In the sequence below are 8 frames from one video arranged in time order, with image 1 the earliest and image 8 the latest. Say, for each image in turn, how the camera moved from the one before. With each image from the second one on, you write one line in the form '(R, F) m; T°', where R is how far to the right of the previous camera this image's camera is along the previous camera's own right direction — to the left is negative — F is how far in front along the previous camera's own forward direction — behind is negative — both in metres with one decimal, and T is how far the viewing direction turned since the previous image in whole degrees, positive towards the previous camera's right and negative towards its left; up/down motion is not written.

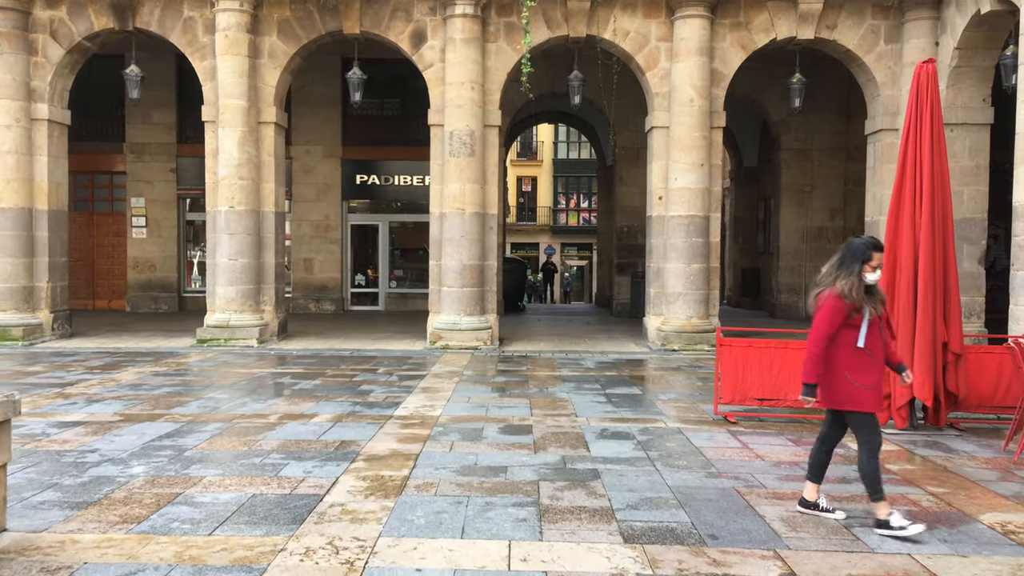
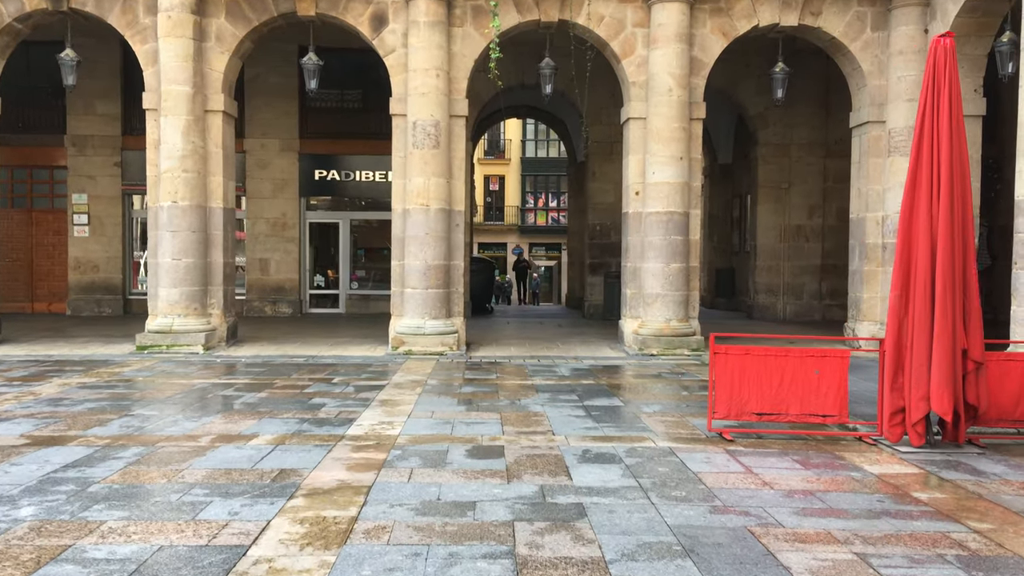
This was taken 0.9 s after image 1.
(0.0, +0.8) m; +2°
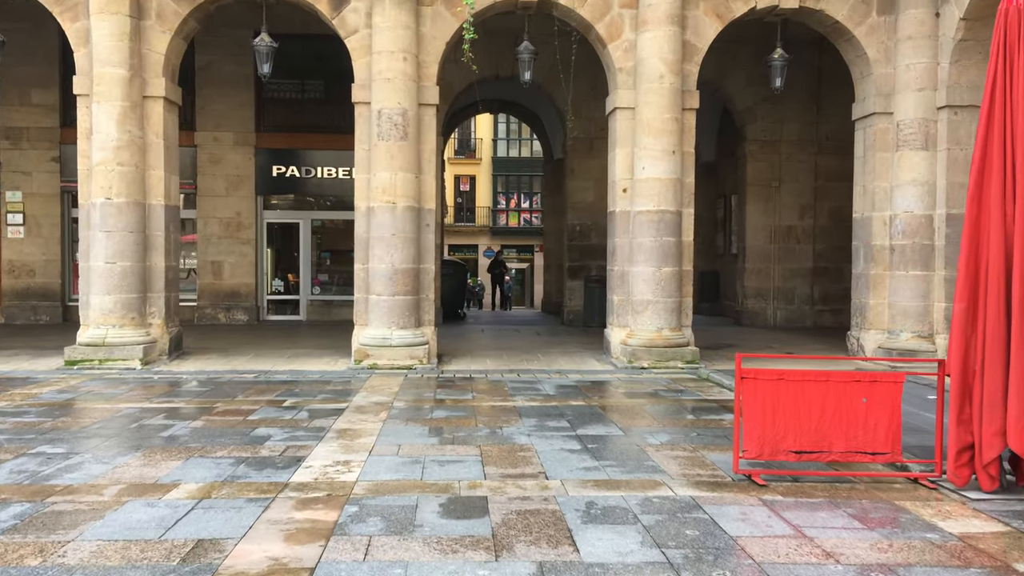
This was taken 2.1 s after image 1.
(-0.1, +1.1) m; +2°
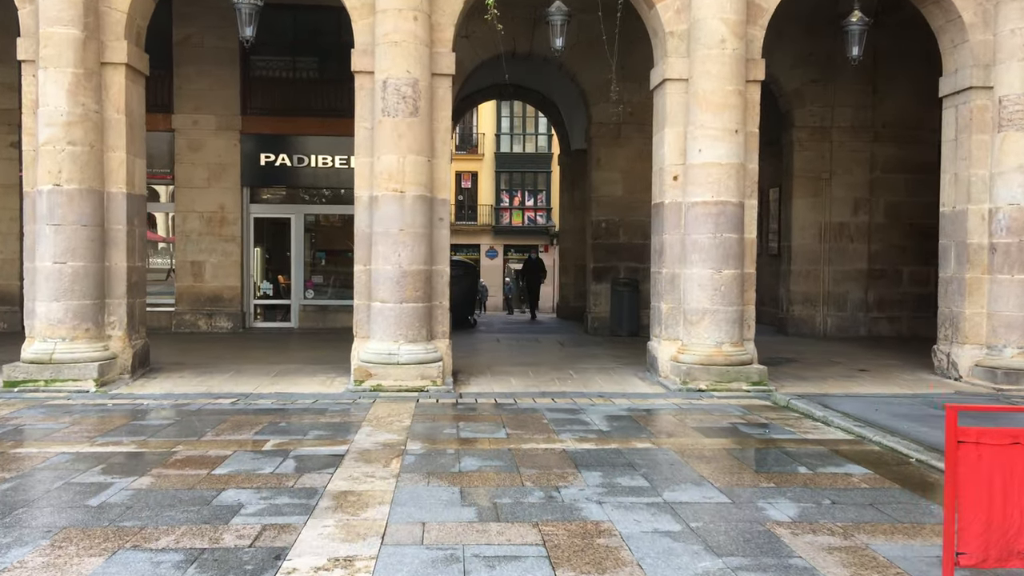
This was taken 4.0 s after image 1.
(-0.4, +1.8) m; 0°
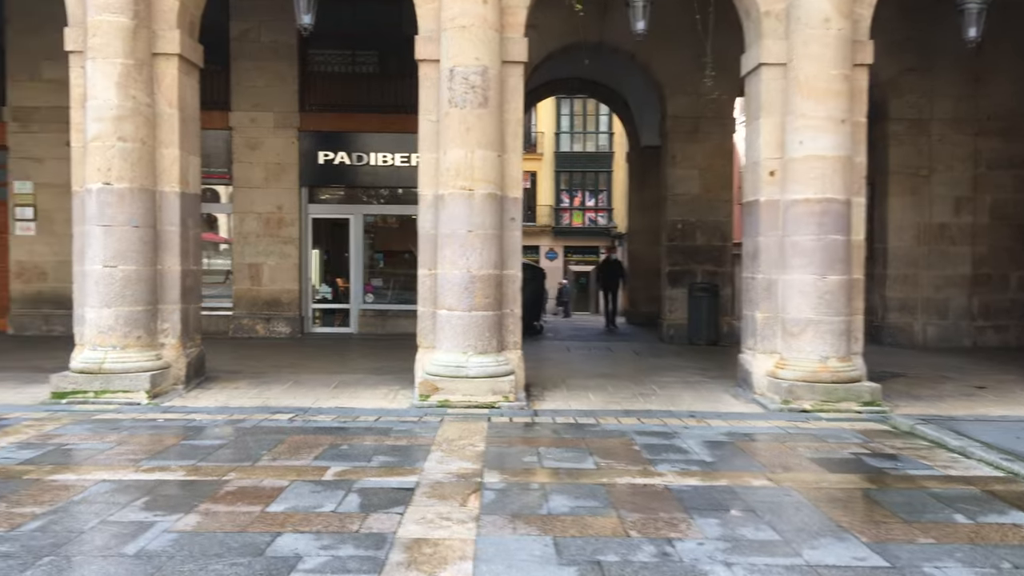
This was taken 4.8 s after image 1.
(-0.2, +0.8) m; -4°
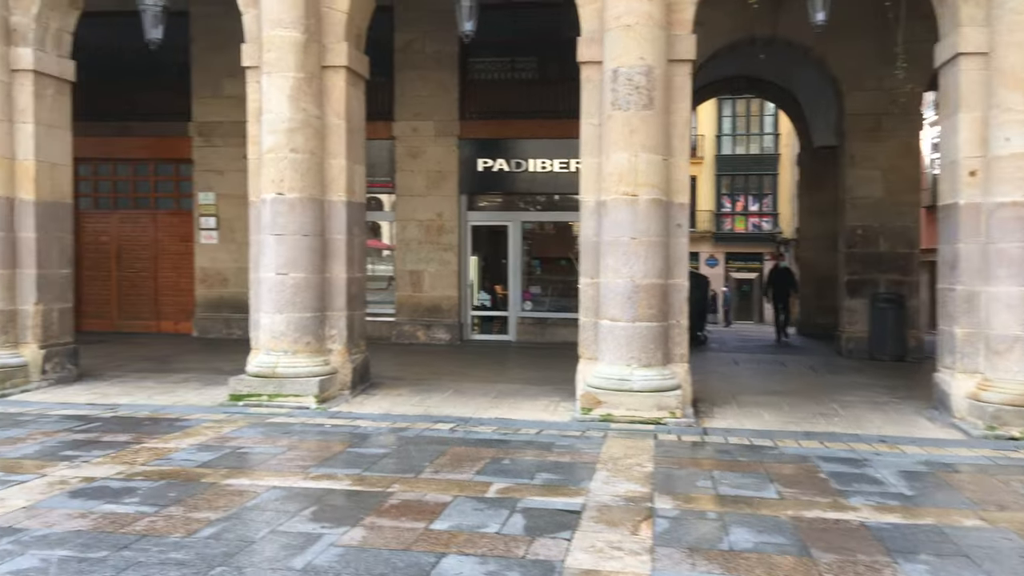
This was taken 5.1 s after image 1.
(-0.1, +0.3) m; -10°
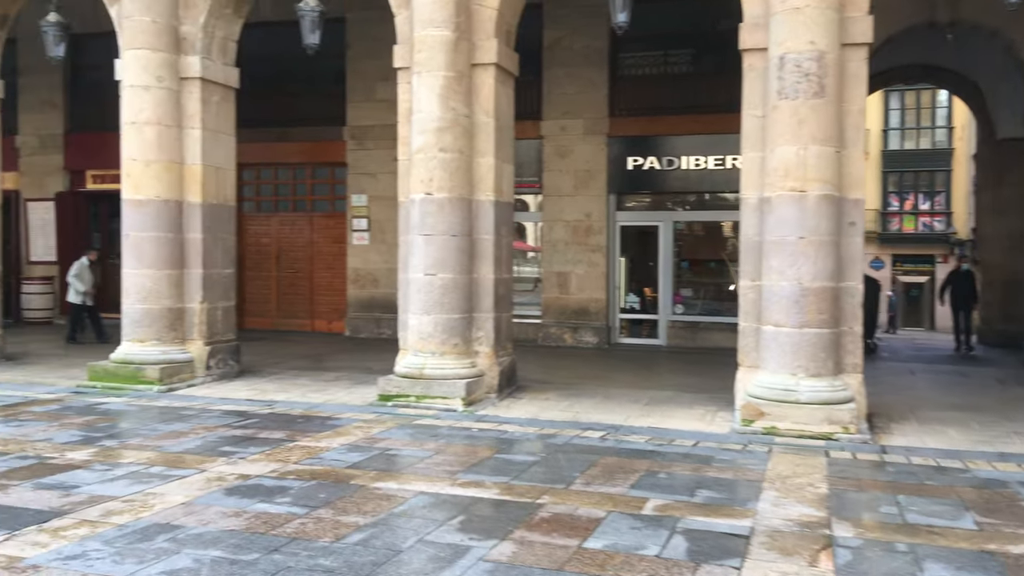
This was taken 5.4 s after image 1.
(-0.1, +0.3) m; -10°
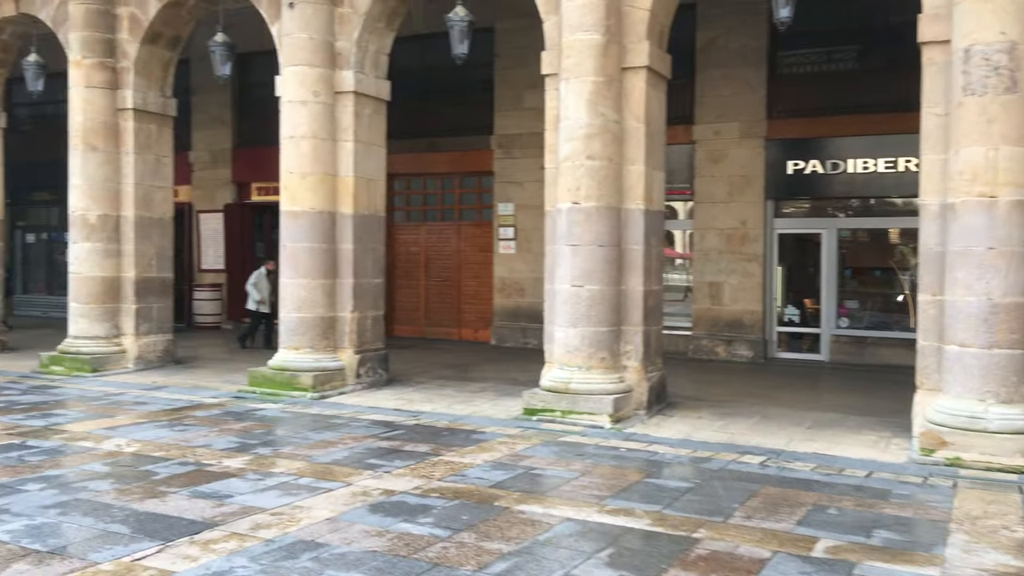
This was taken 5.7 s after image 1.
(0.0, +0.3) m; -10°
